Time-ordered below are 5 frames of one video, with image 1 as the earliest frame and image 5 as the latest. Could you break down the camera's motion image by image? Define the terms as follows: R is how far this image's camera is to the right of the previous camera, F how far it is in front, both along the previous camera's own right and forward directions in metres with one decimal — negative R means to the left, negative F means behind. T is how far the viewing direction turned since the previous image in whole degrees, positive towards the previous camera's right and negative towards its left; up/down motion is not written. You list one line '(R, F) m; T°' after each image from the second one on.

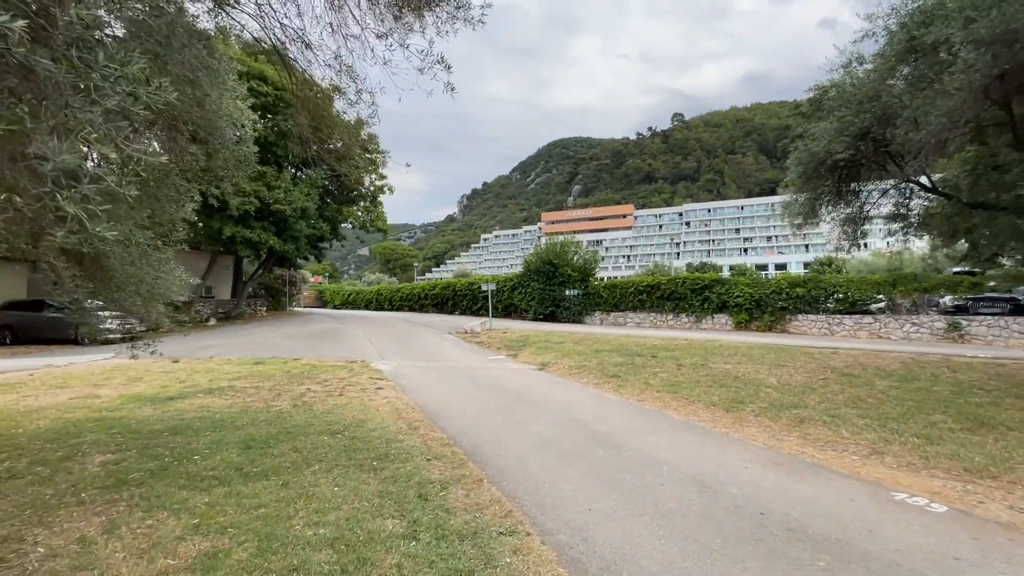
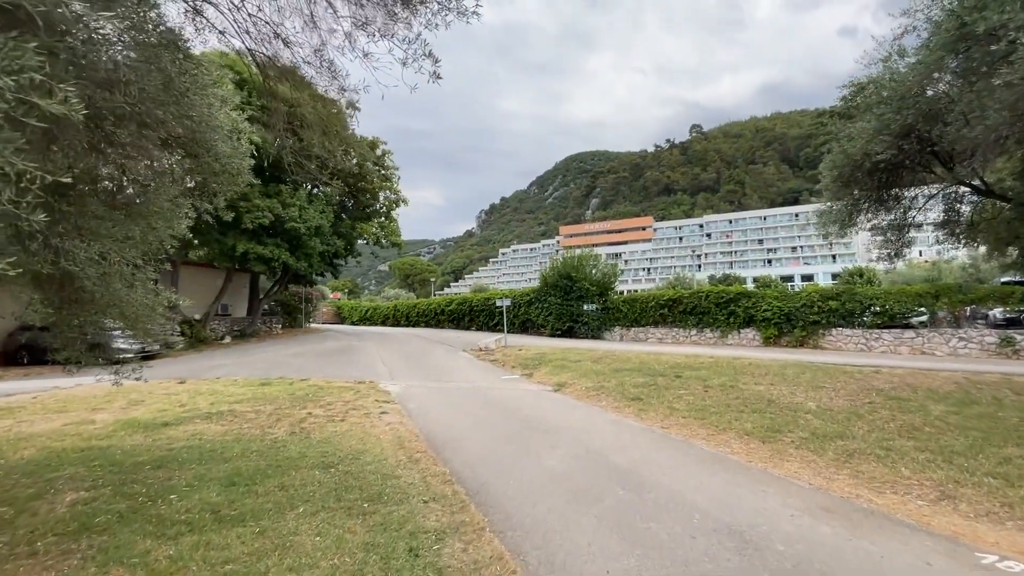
(+0.1, +0.6) m; -2°
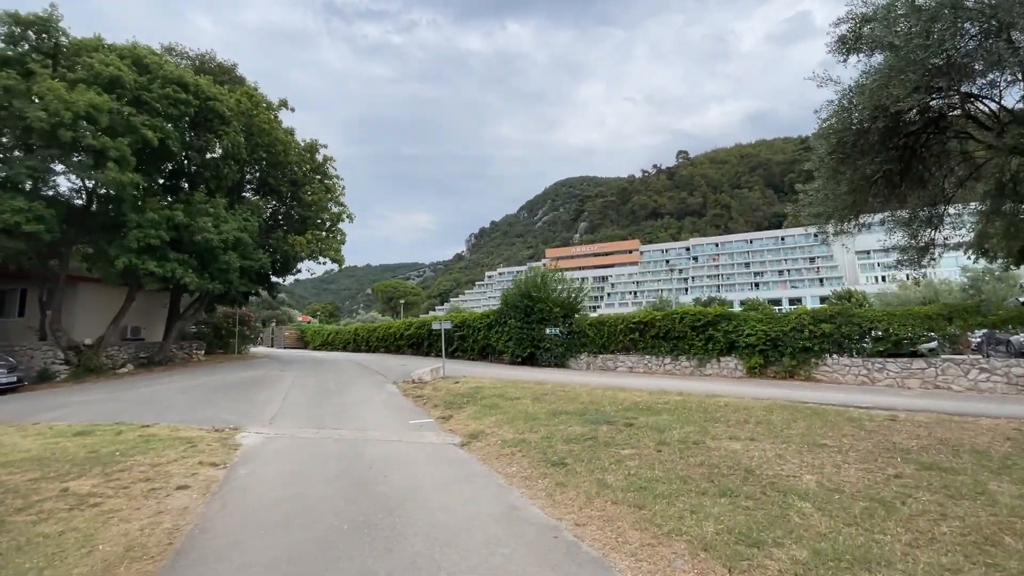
(+1.7, +2.8) m; +1°
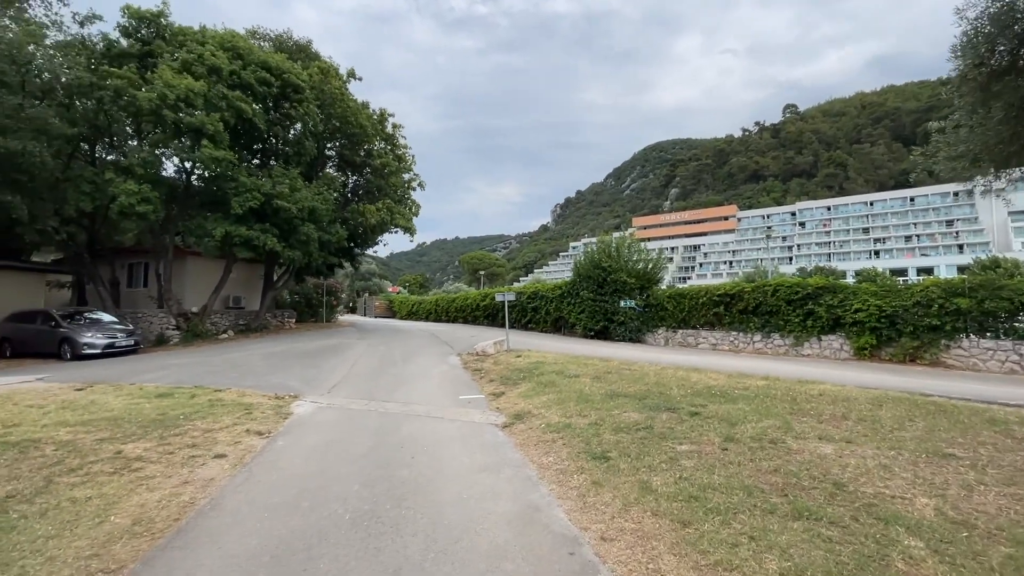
(+0.6, +0.9) m; -10°
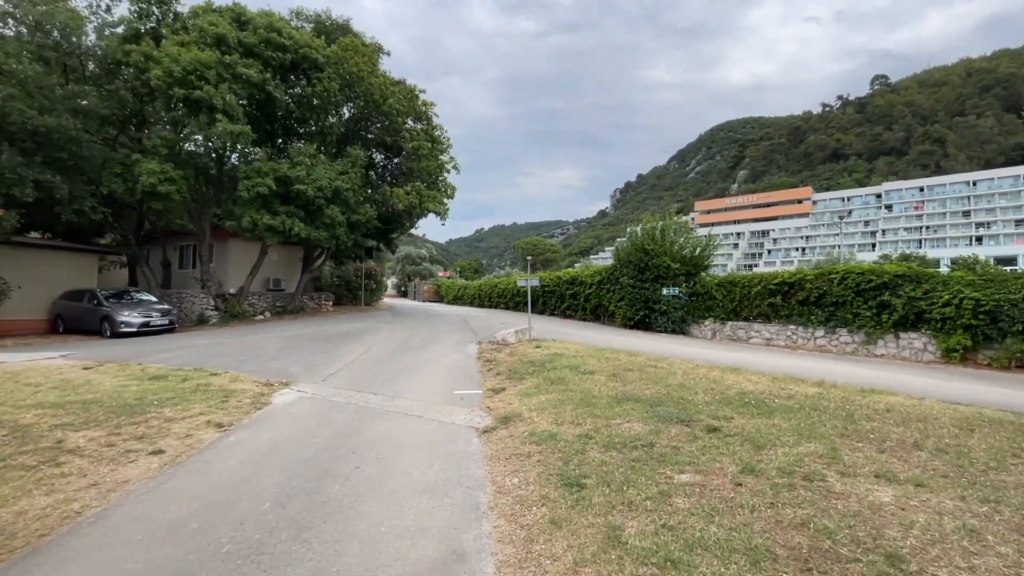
(+1.0, +1.2) m; -7°
